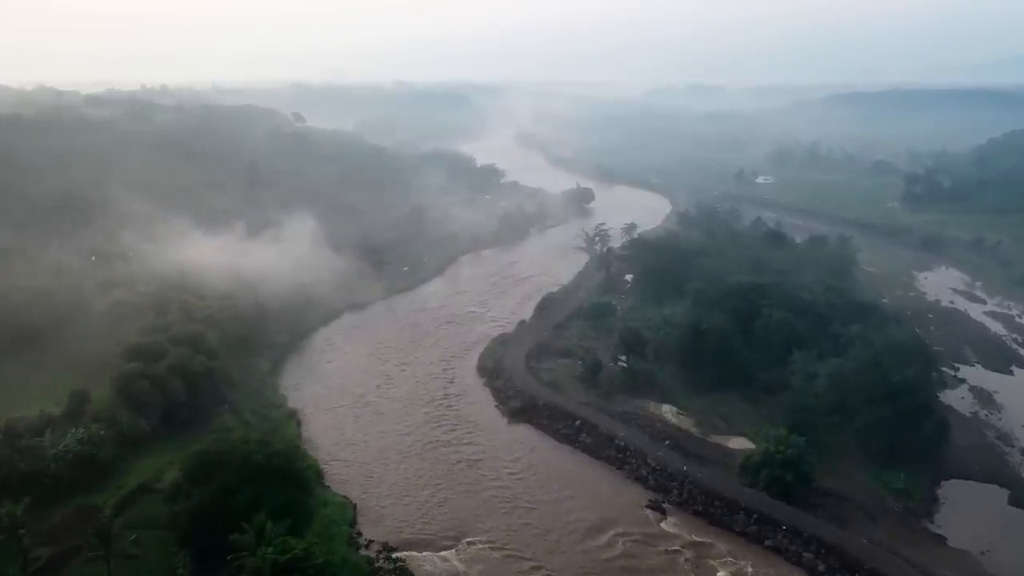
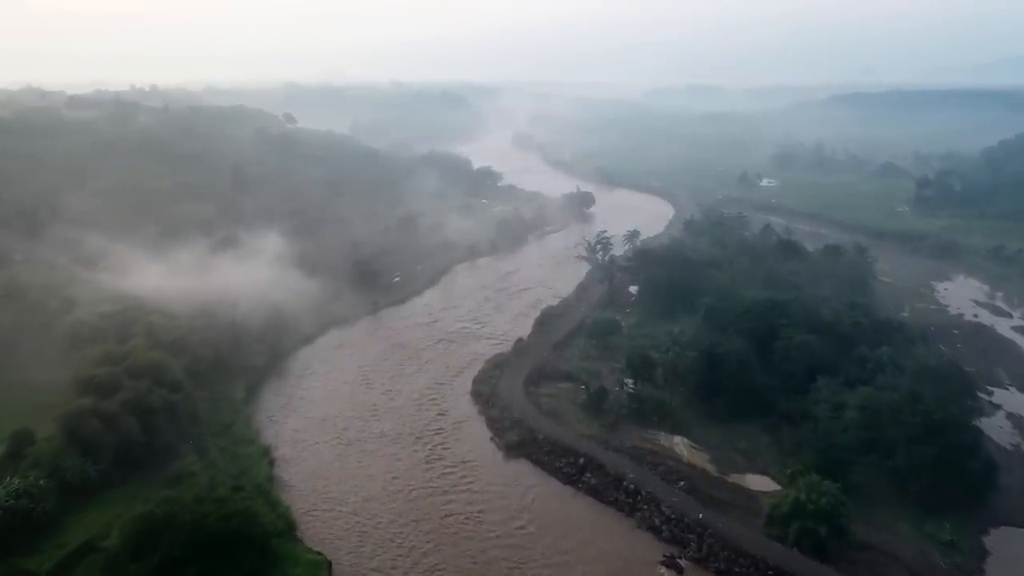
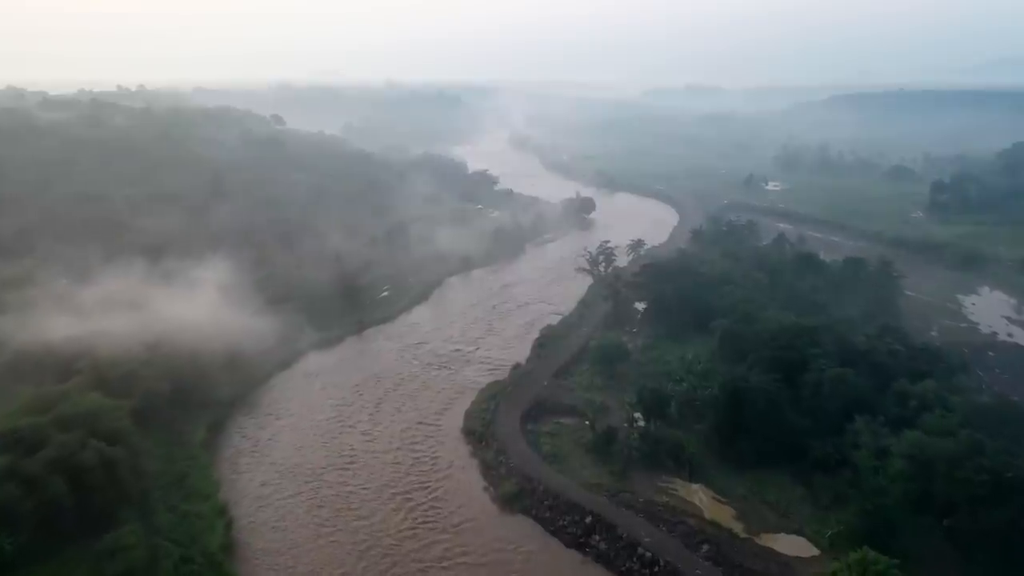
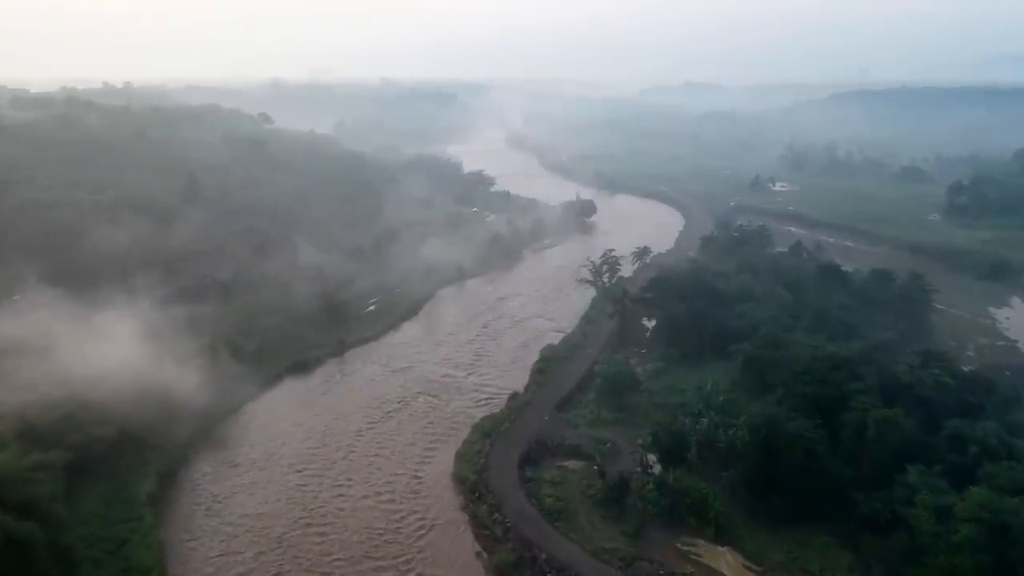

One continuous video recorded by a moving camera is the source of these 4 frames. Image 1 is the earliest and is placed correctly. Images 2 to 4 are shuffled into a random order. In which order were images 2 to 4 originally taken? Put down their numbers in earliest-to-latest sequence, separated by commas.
2, 3, 4
